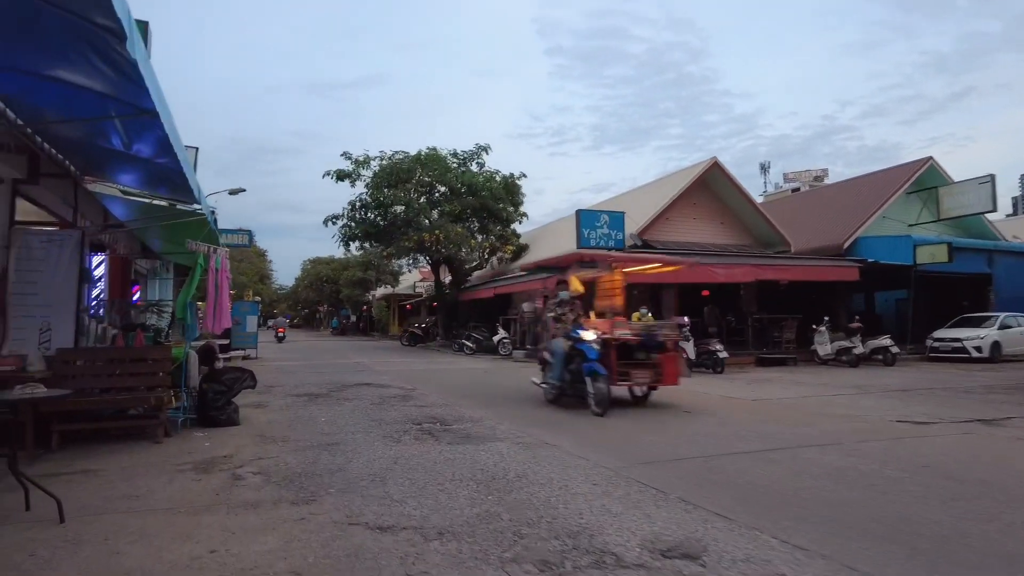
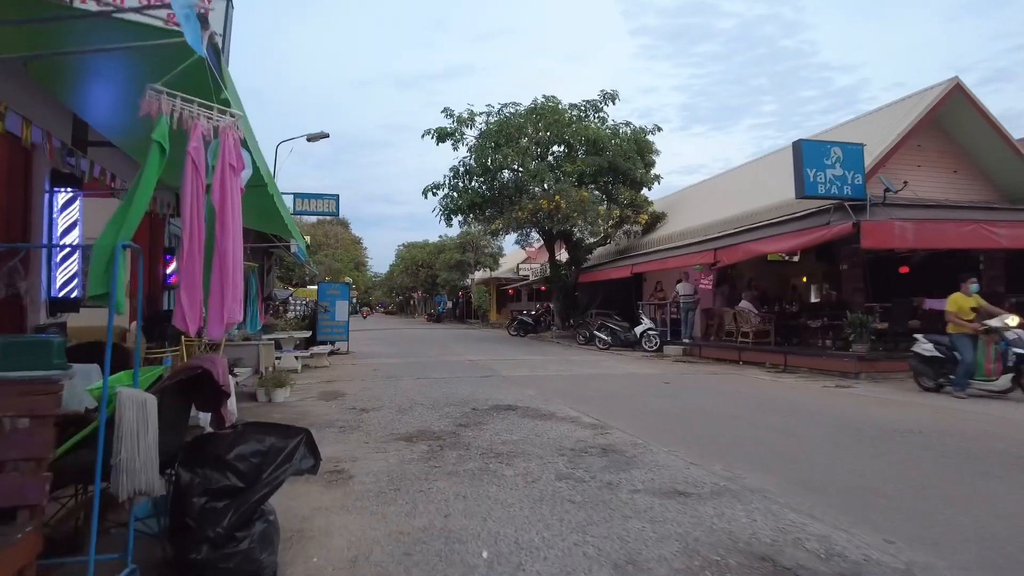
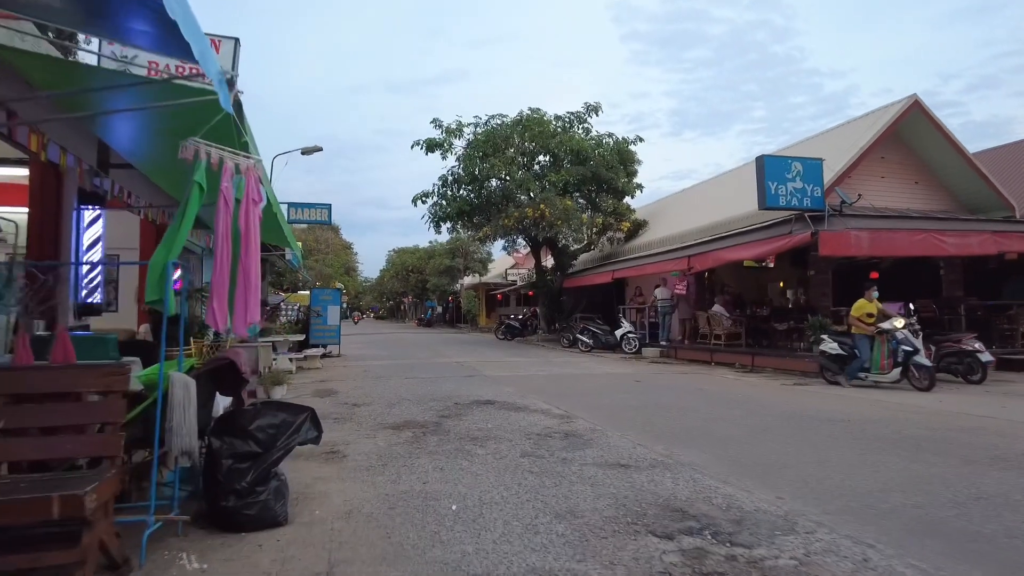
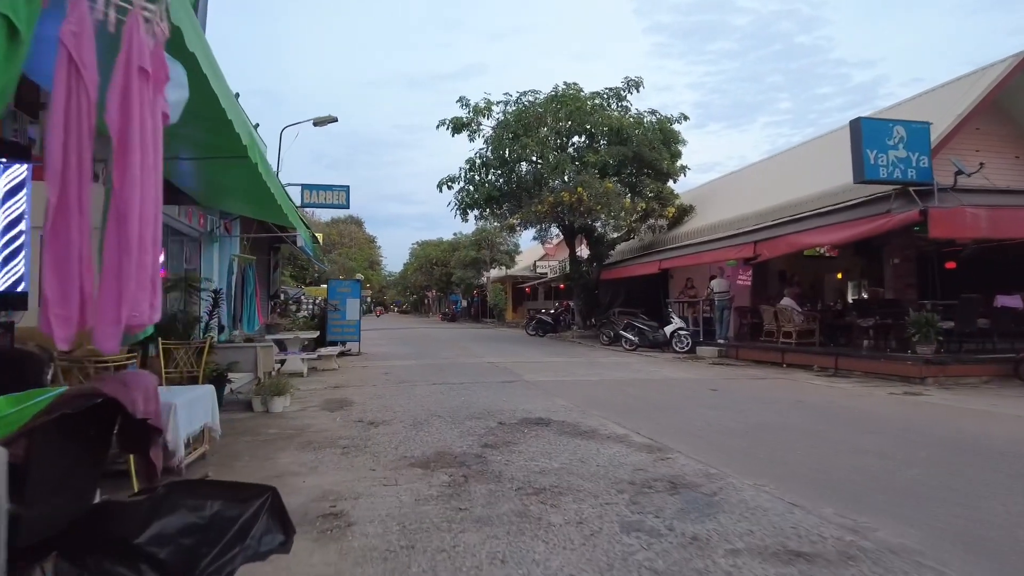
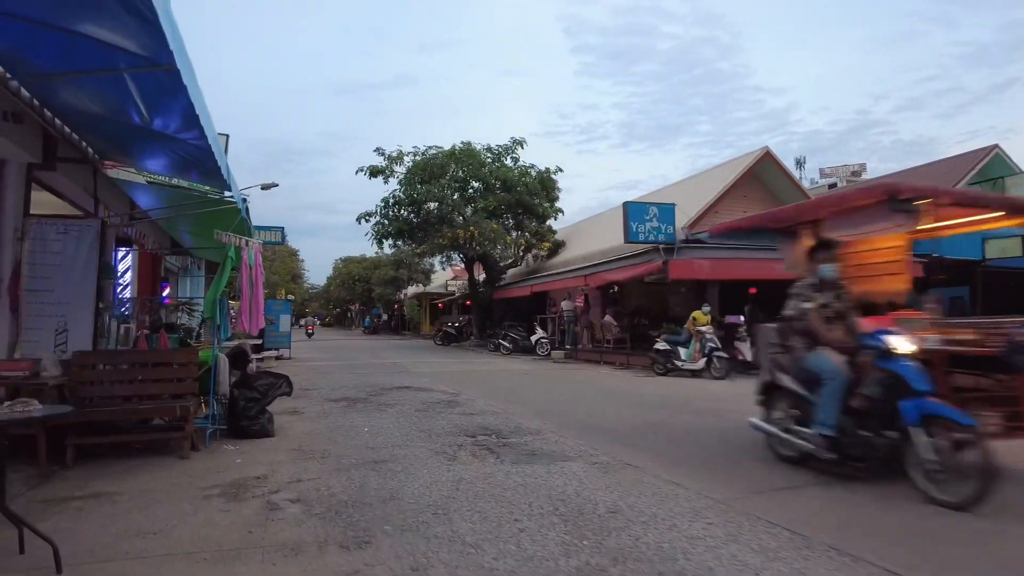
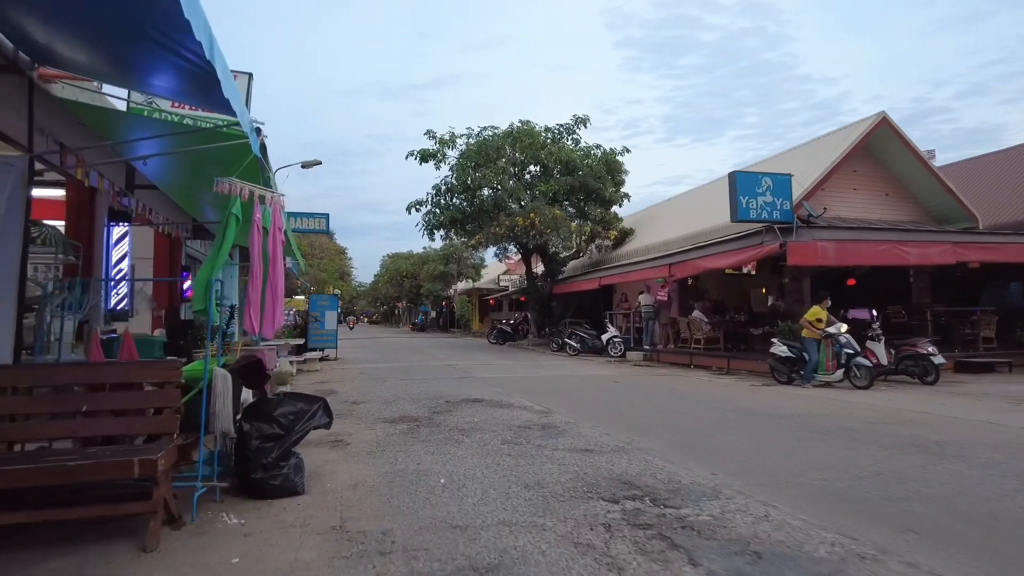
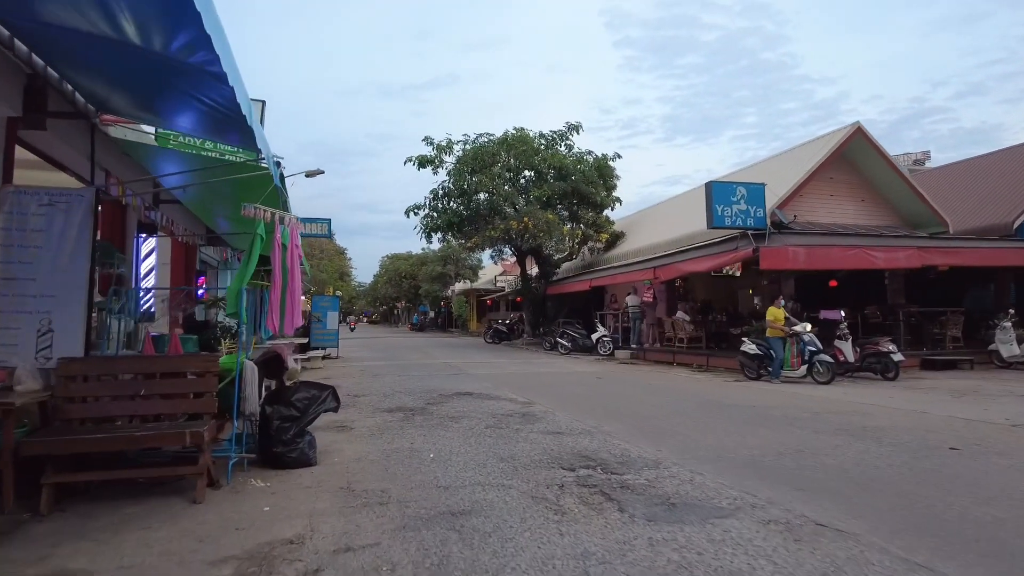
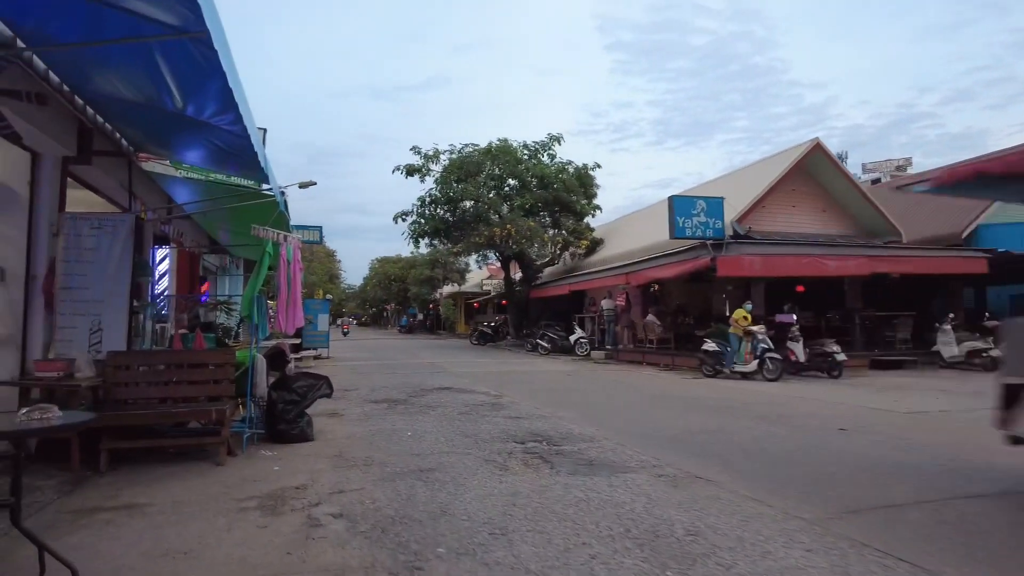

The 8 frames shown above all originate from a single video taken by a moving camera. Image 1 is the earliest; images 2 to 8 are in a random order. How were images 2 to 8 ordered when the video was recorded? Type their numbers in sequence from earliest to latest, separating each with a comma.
5, 8, 7, 6, 3, 2, 4
